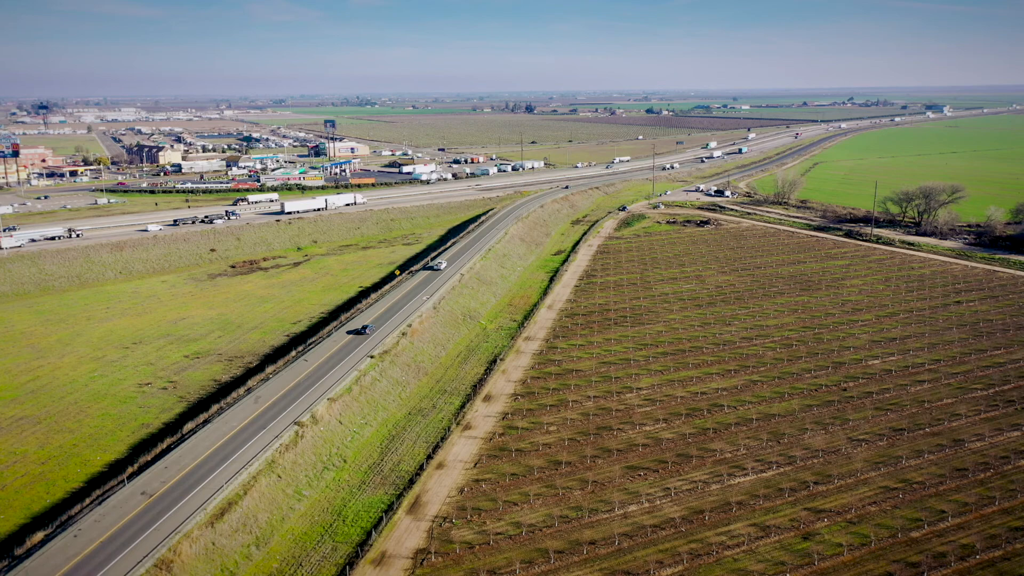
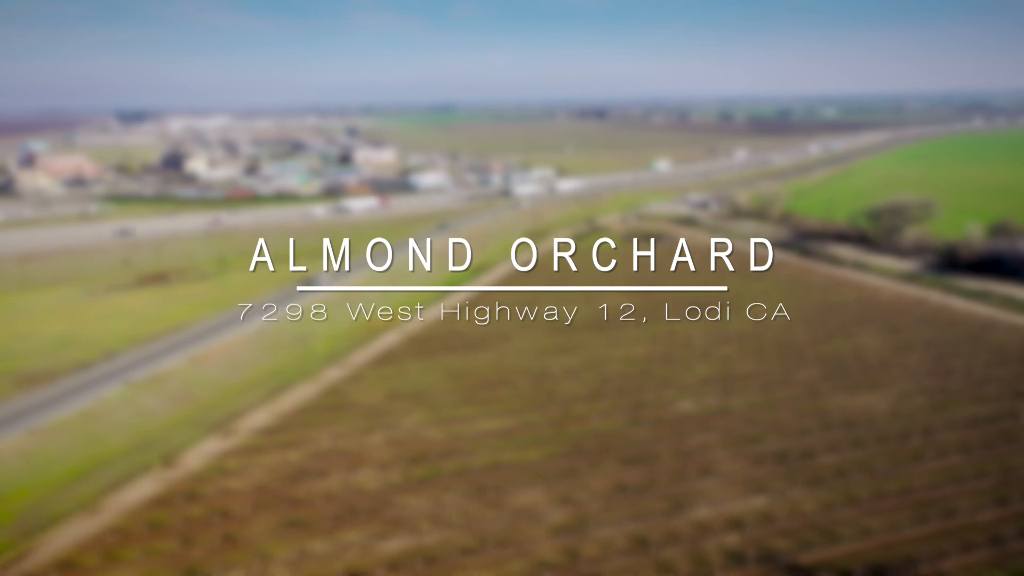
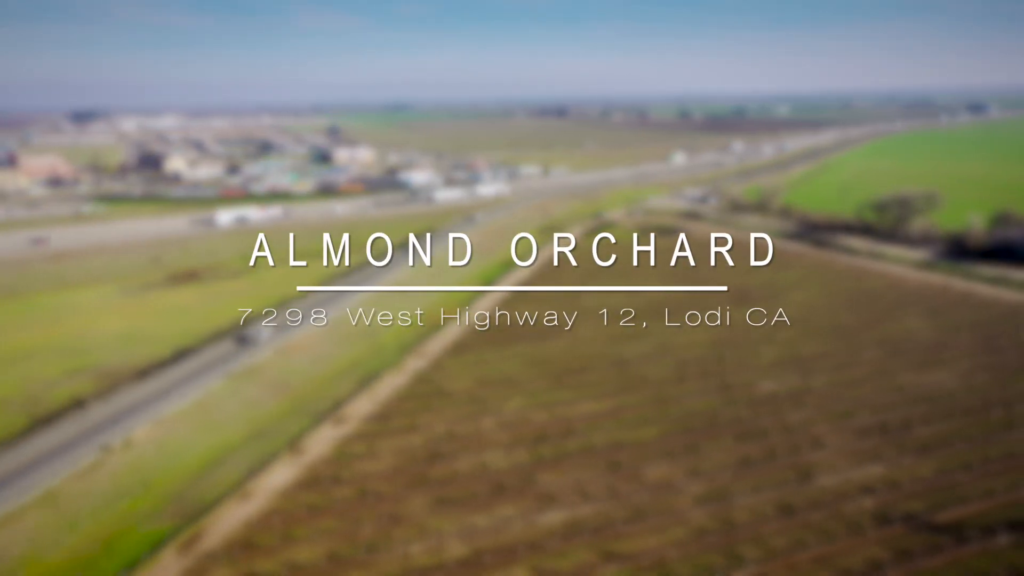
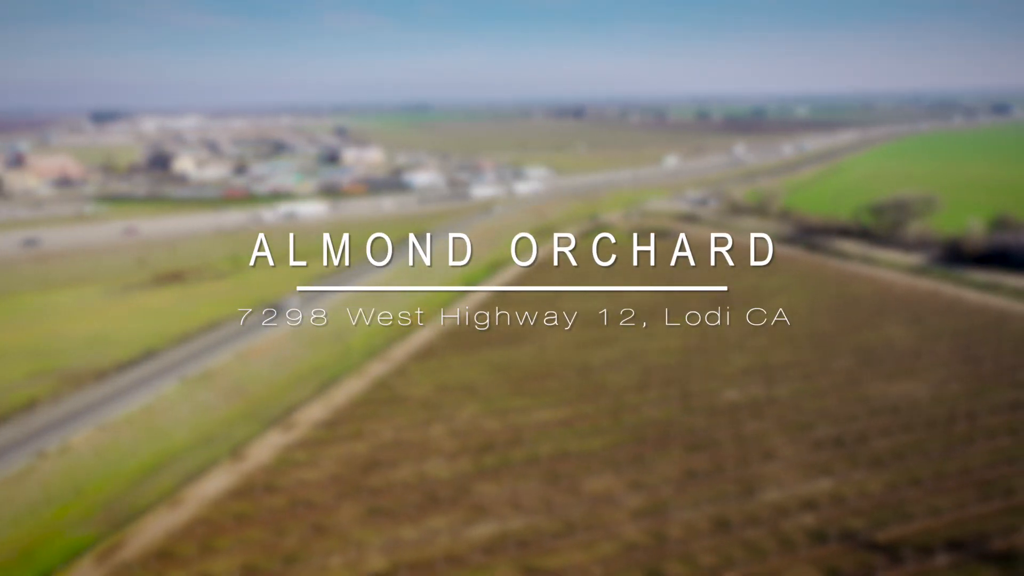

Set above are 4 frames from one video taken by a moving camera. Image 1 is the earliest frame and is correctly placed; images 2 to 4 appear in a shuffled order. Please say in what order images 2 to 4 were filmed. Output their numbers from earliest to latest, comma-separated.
3, 4, 2
